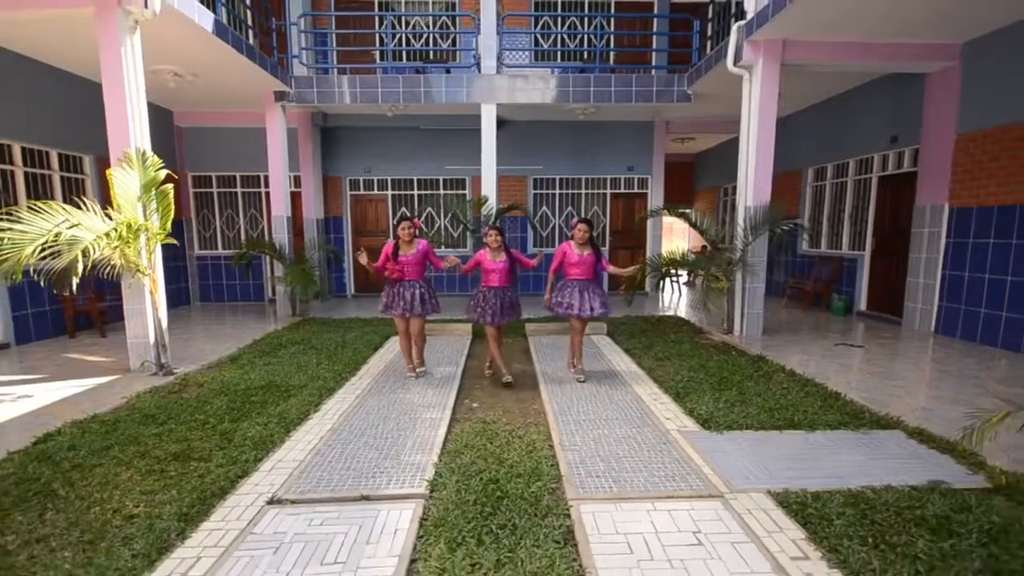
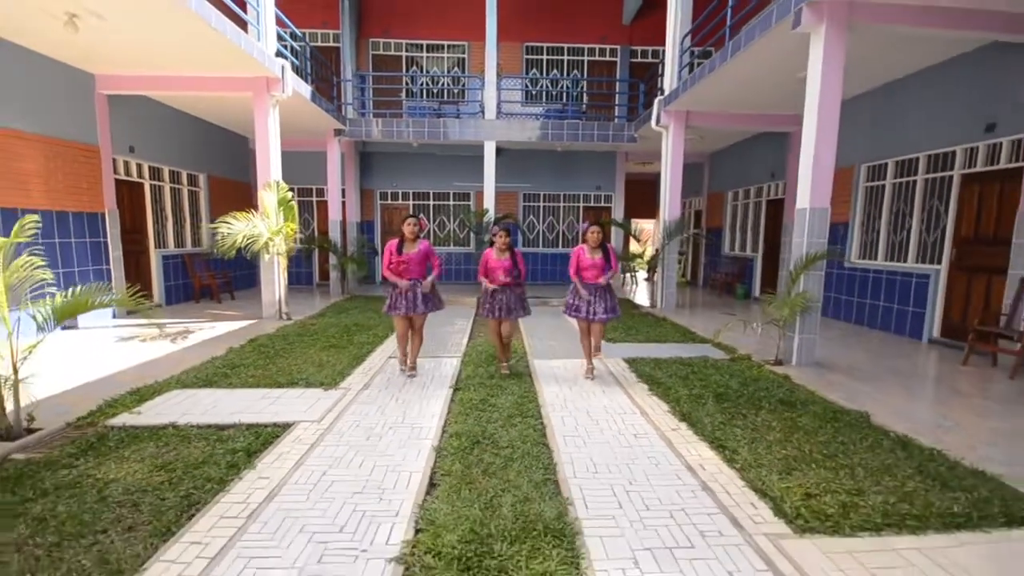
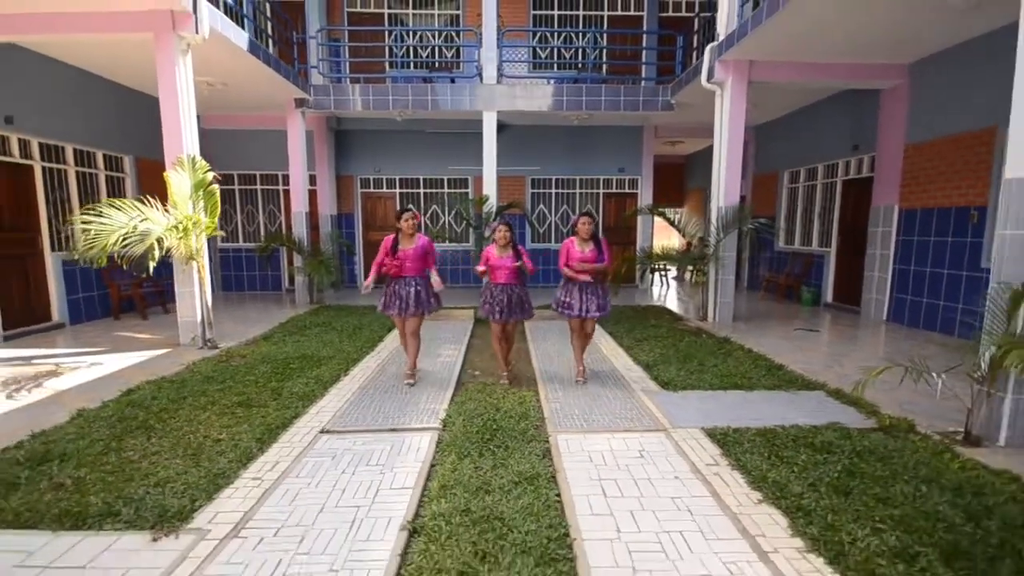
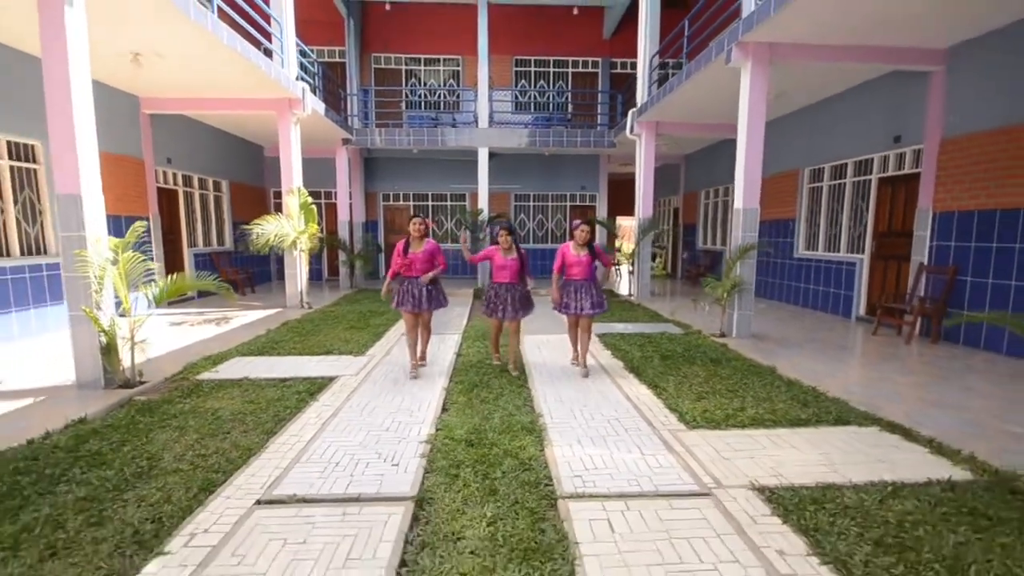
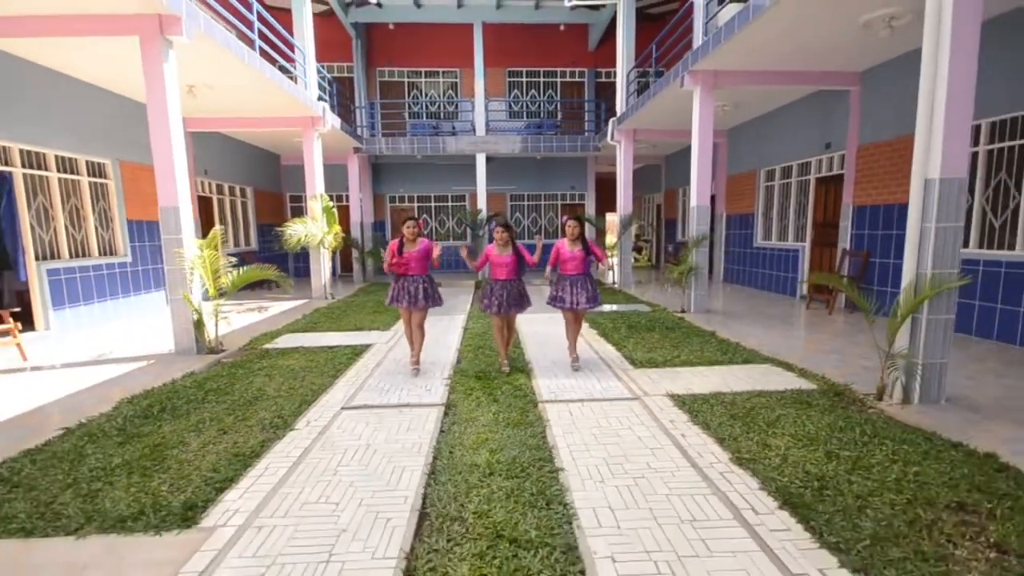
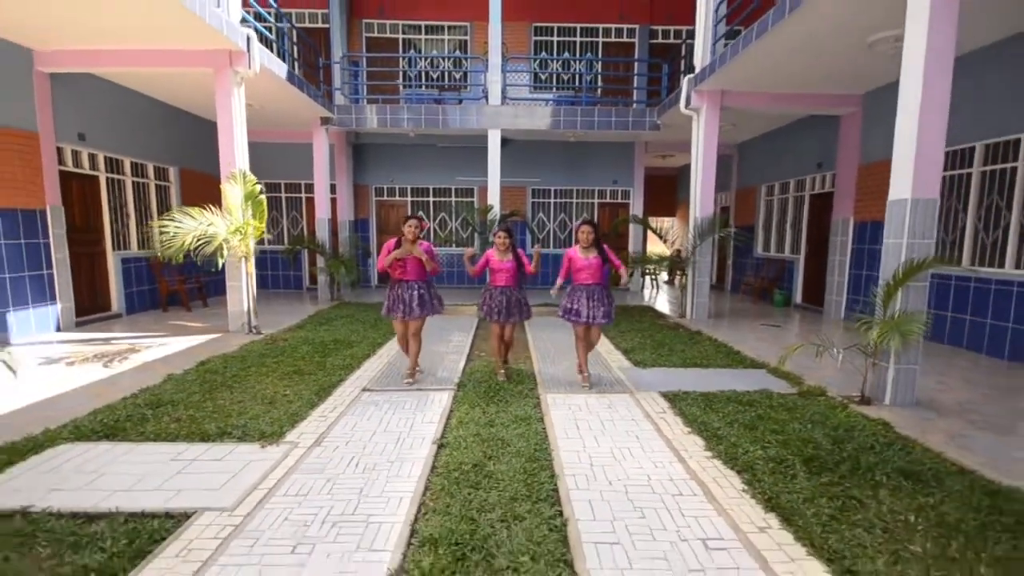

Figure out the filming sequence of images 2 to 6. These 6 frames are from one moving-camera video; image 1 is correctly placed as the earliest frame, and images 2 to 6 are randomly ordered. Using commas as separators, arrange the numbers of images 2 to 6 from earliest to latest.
3, 6, 2, 4, 5
